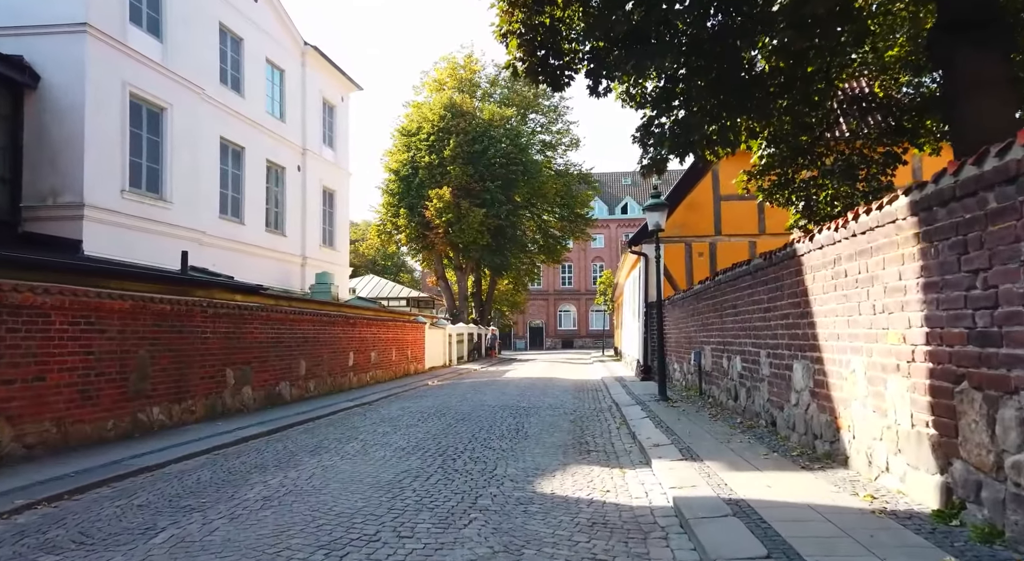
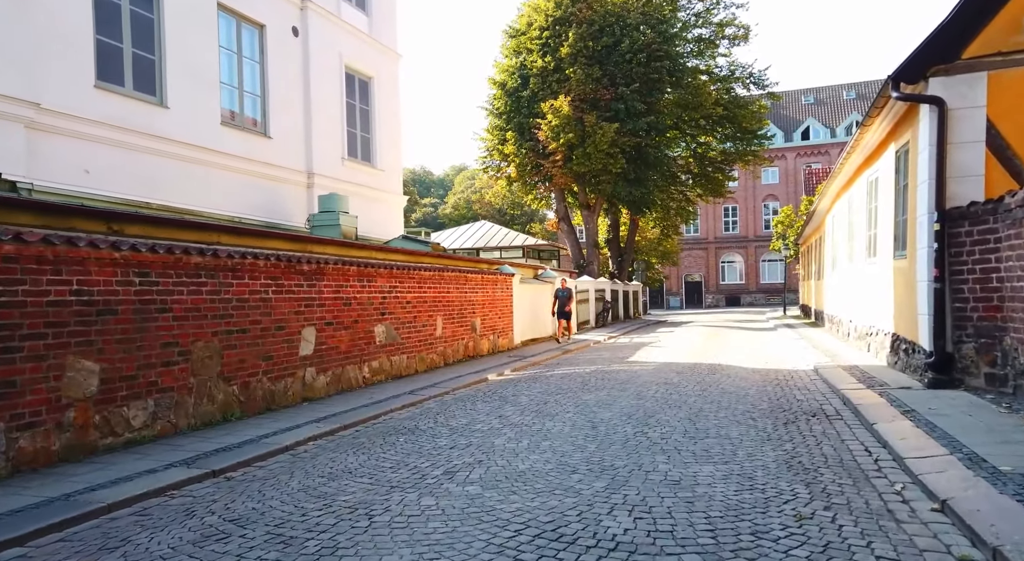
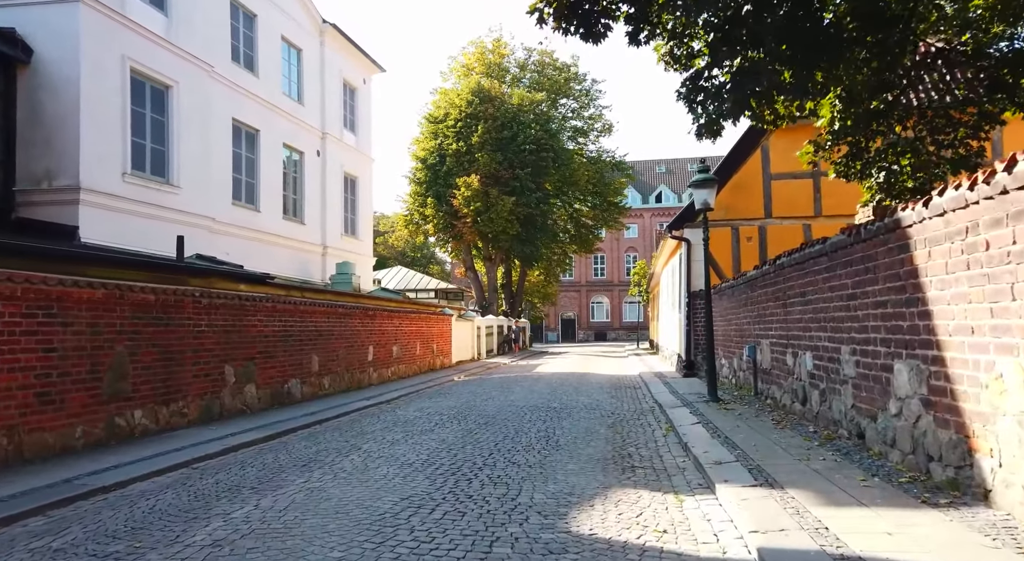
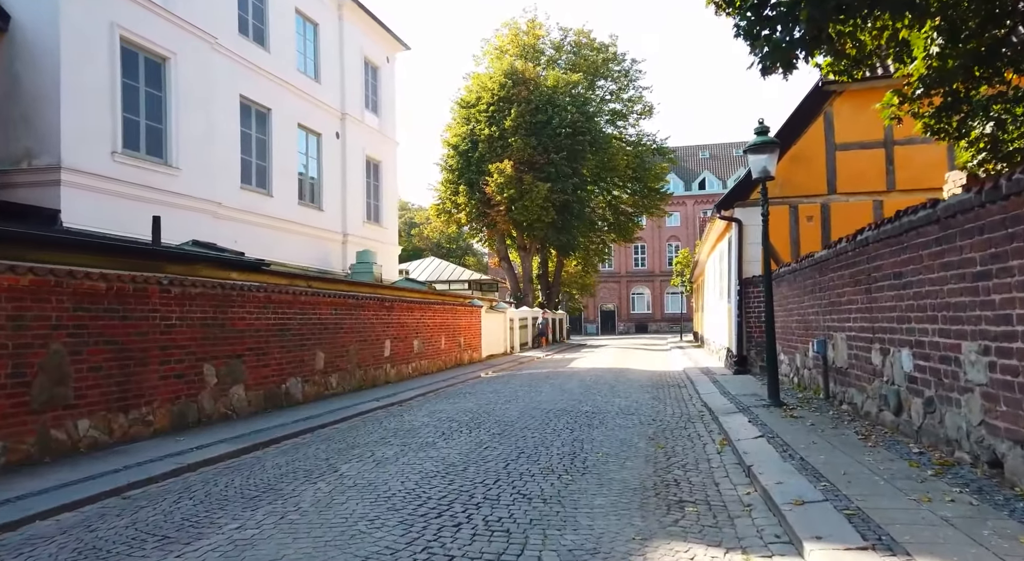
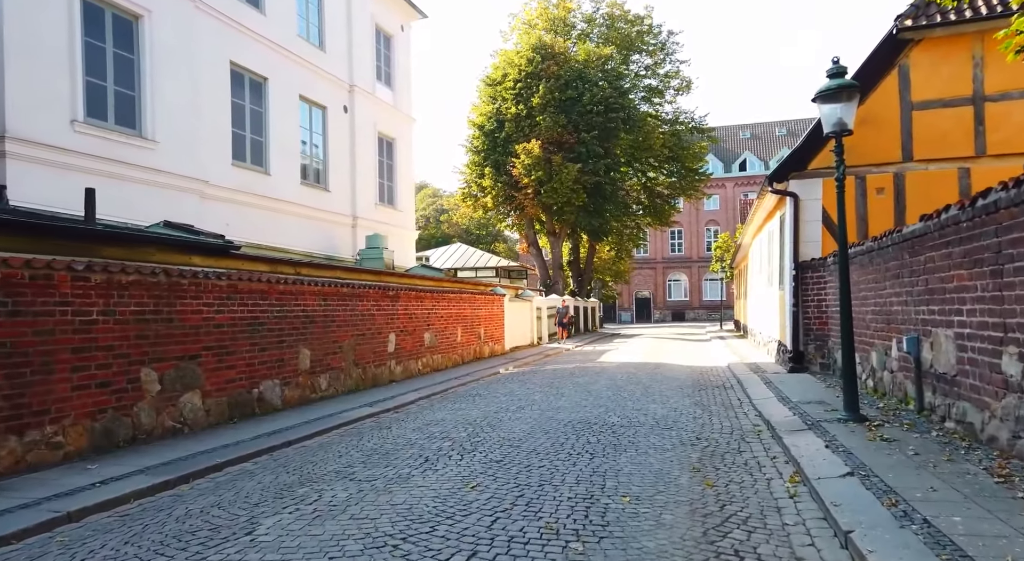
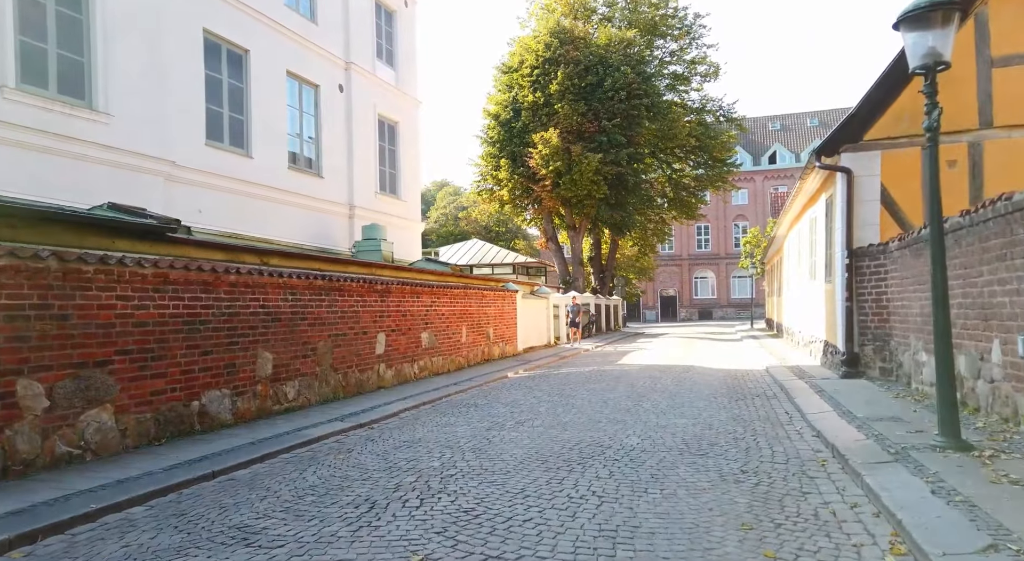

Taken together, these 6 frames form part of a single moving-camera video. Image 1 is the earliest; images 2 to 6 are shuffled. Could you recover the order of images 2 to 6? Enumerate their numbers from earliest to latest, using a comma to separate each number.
3, 4, 5, 6, 2
